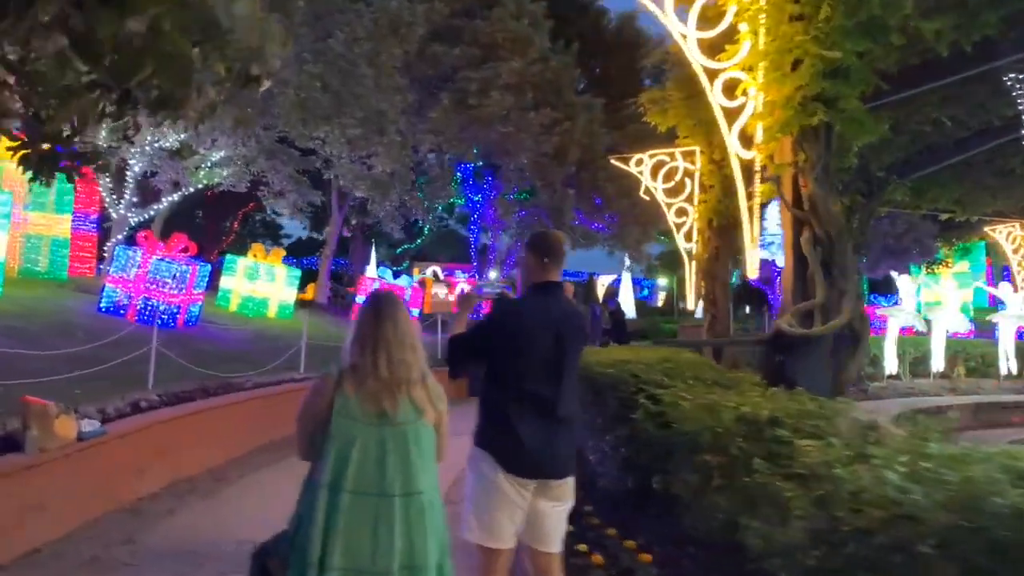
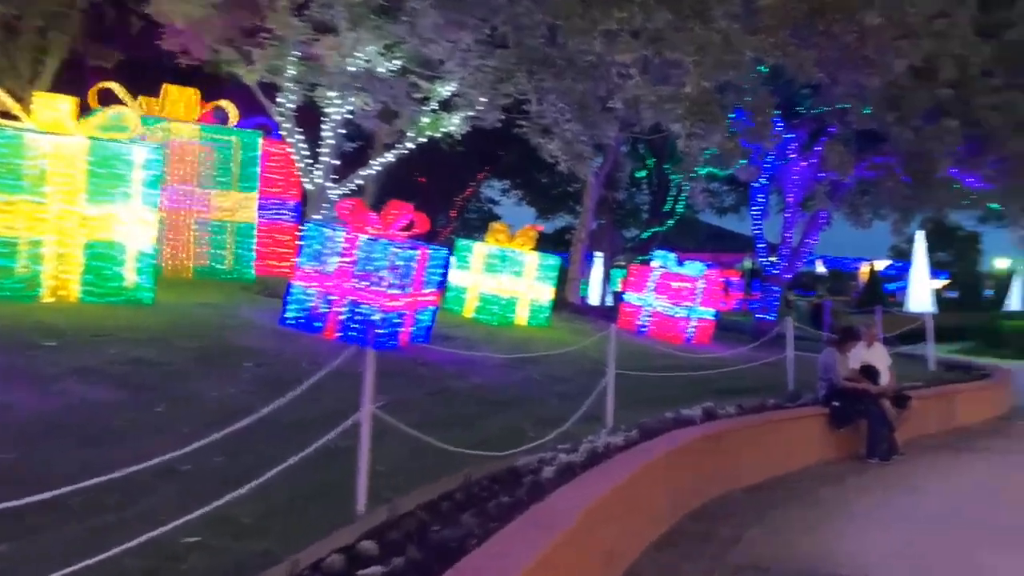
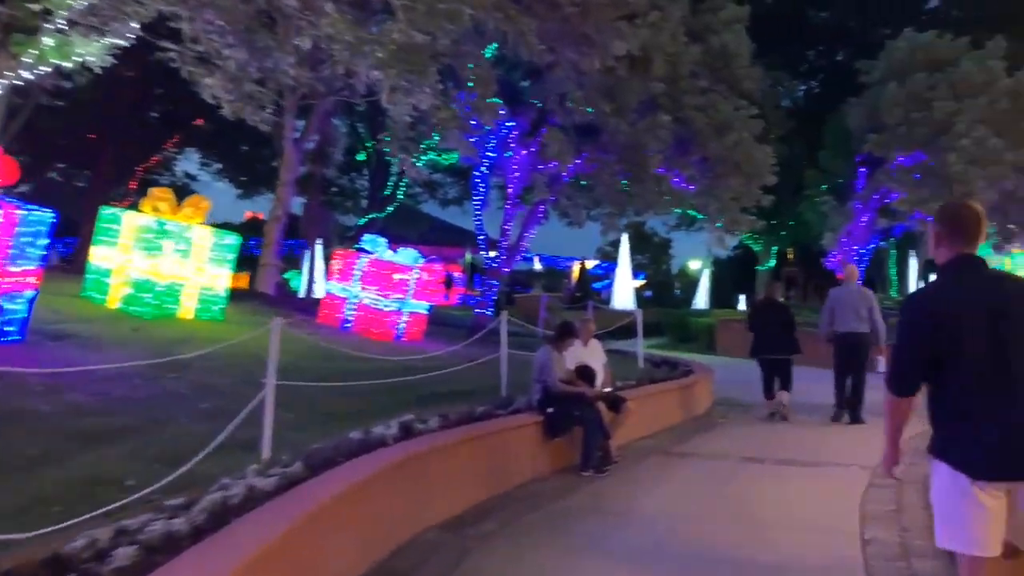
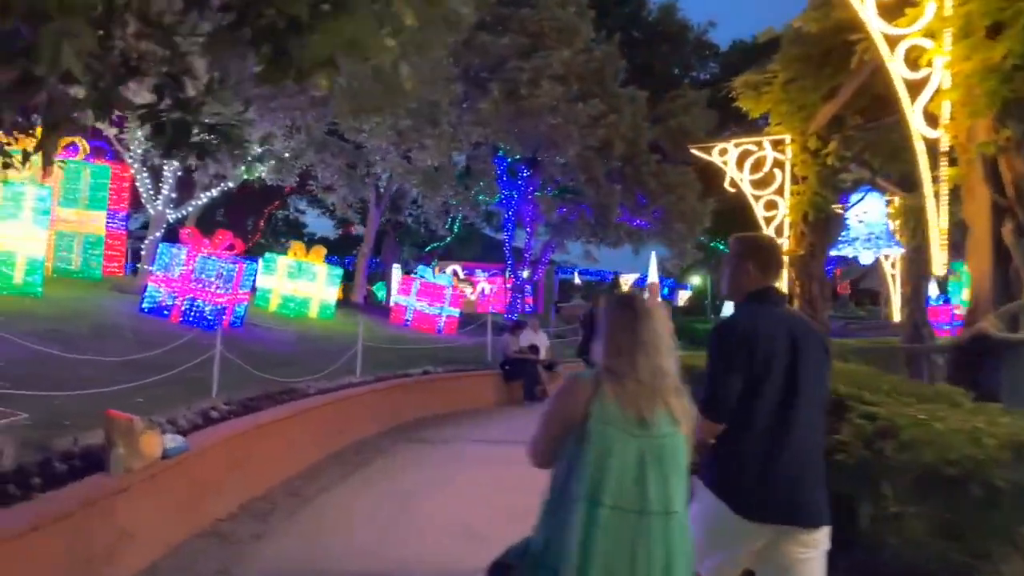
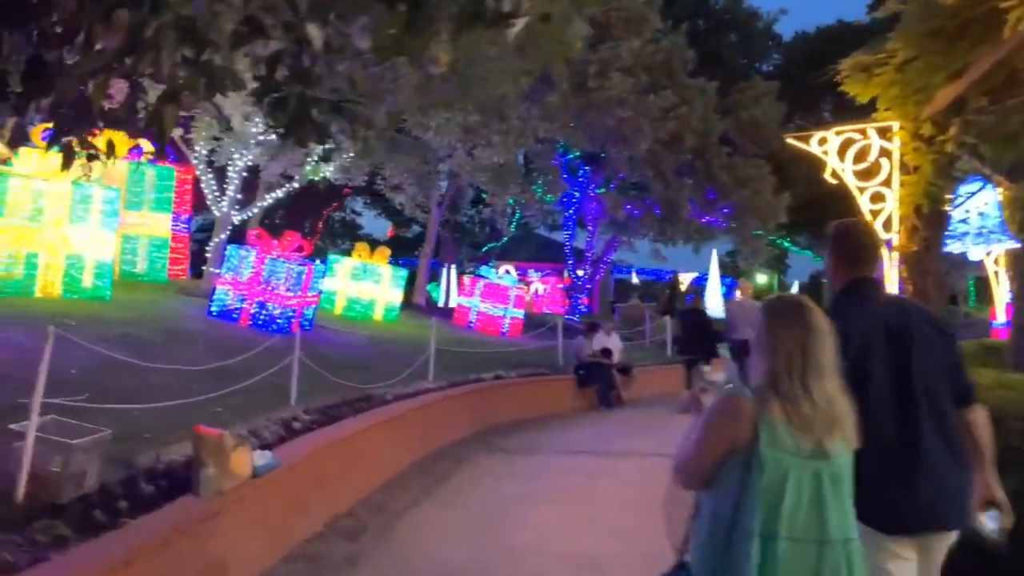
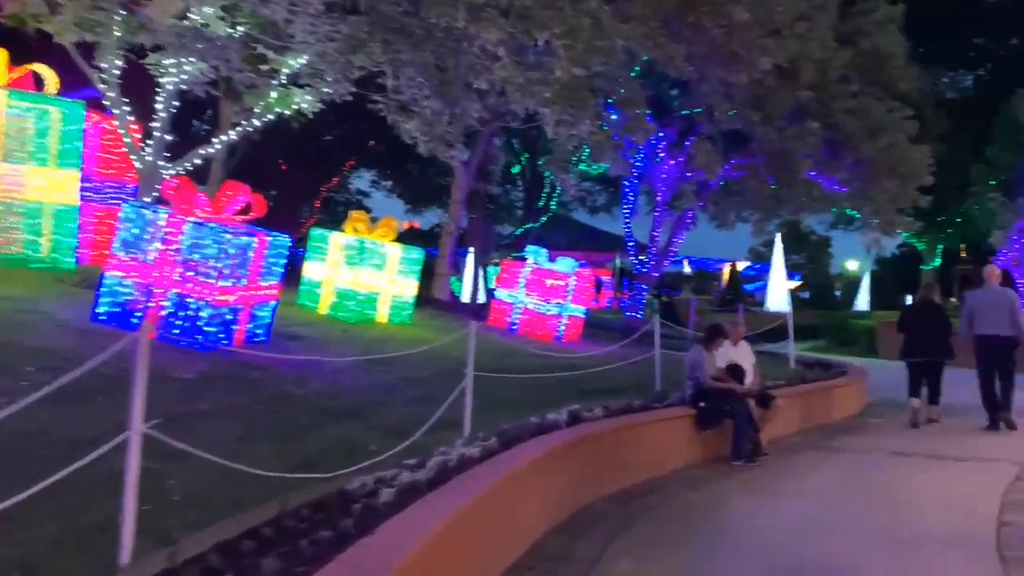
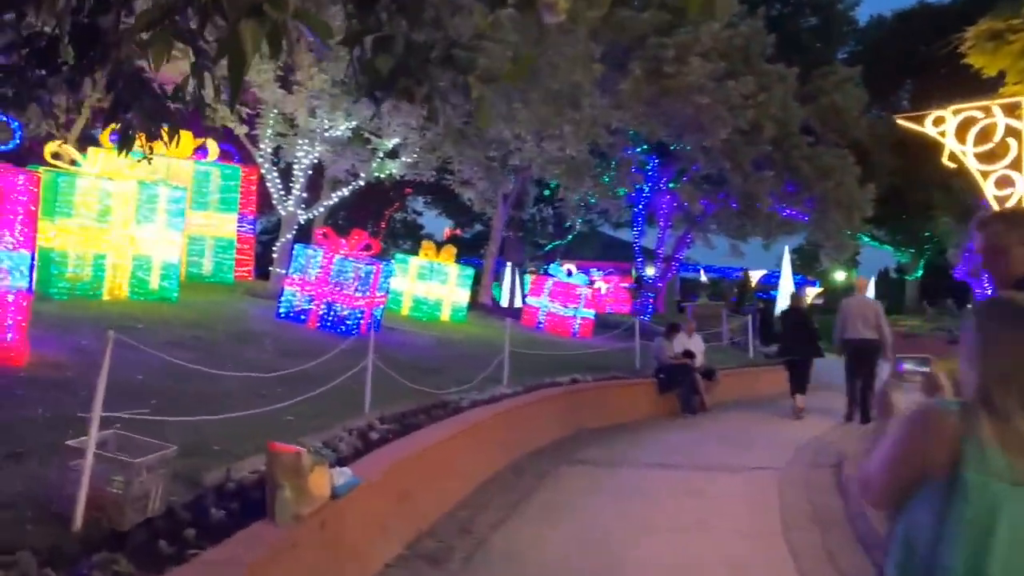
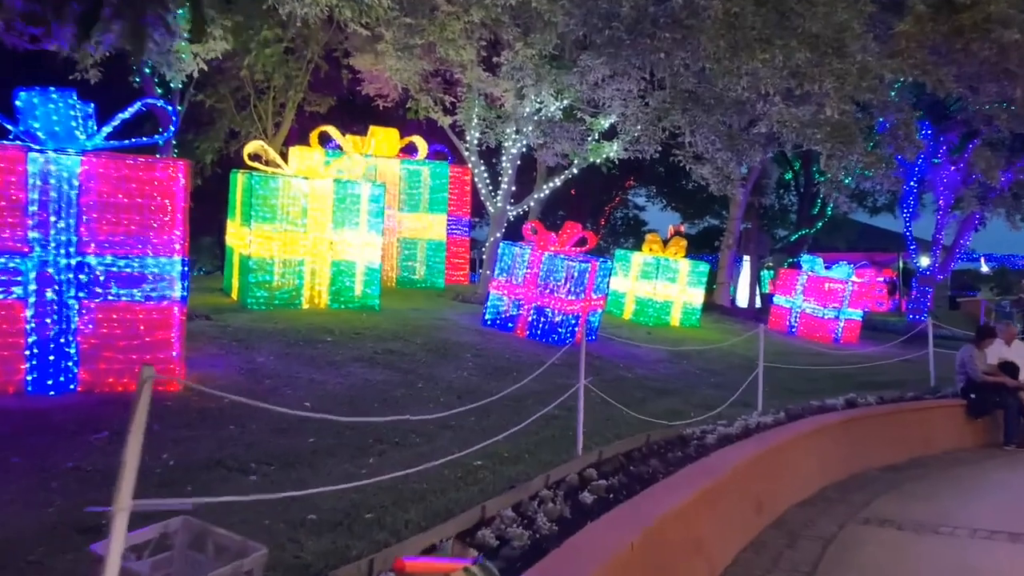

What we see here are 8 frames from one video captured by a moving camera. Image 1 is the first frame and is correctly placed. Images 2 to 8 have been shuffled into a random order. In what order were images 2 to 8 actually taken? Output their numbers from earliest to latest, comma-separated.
4, 5, 7, 8, 2, 6, 3
